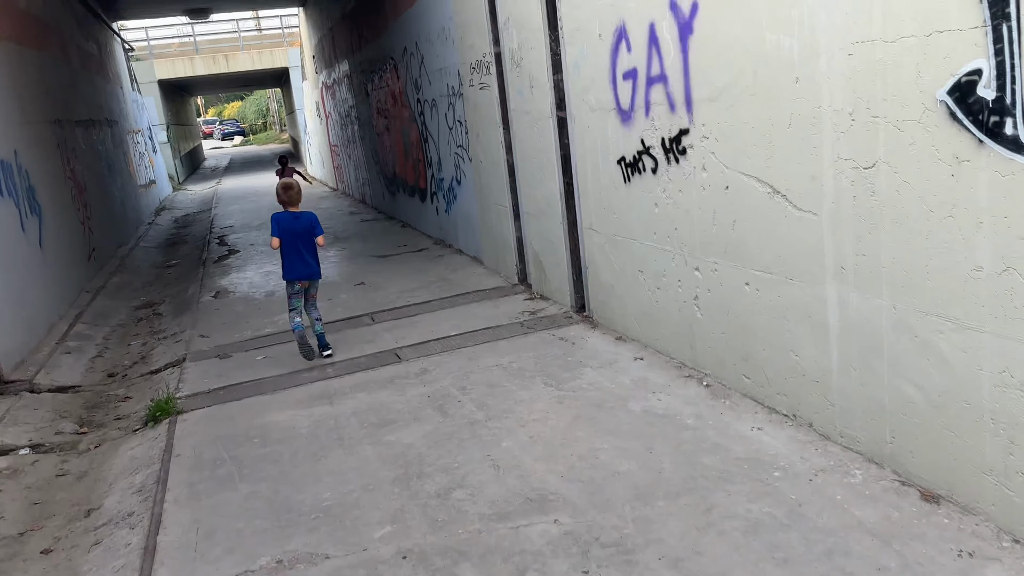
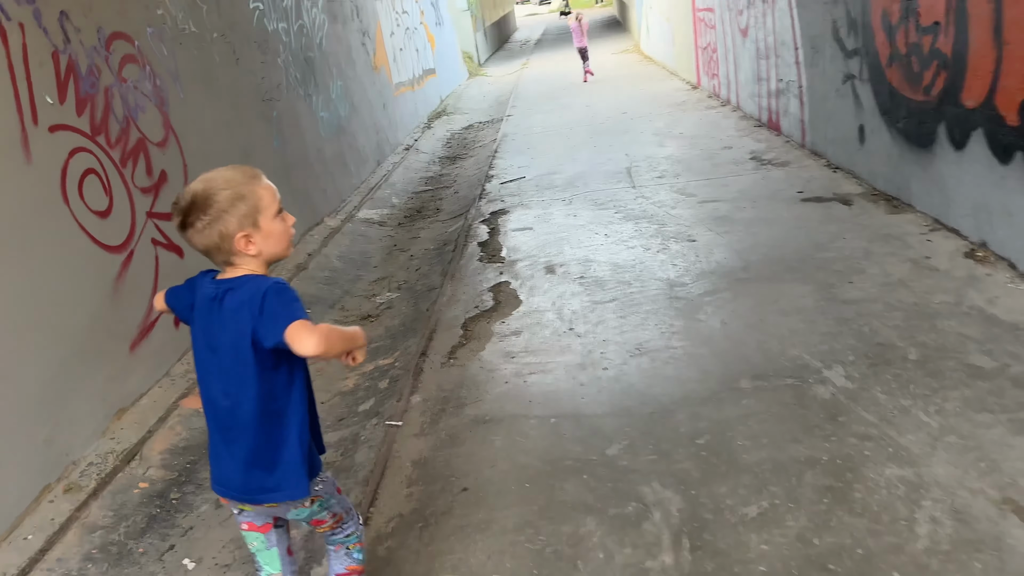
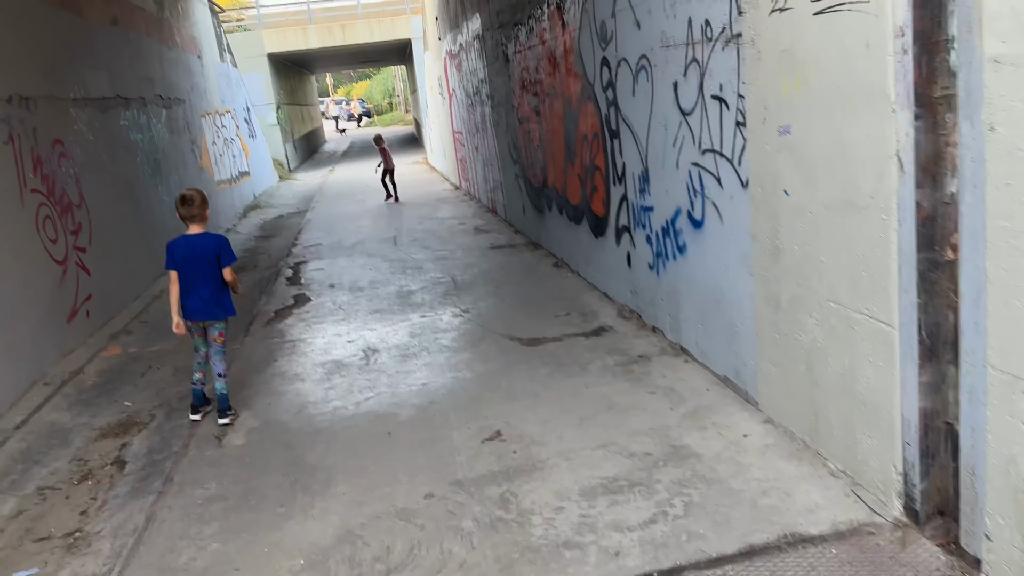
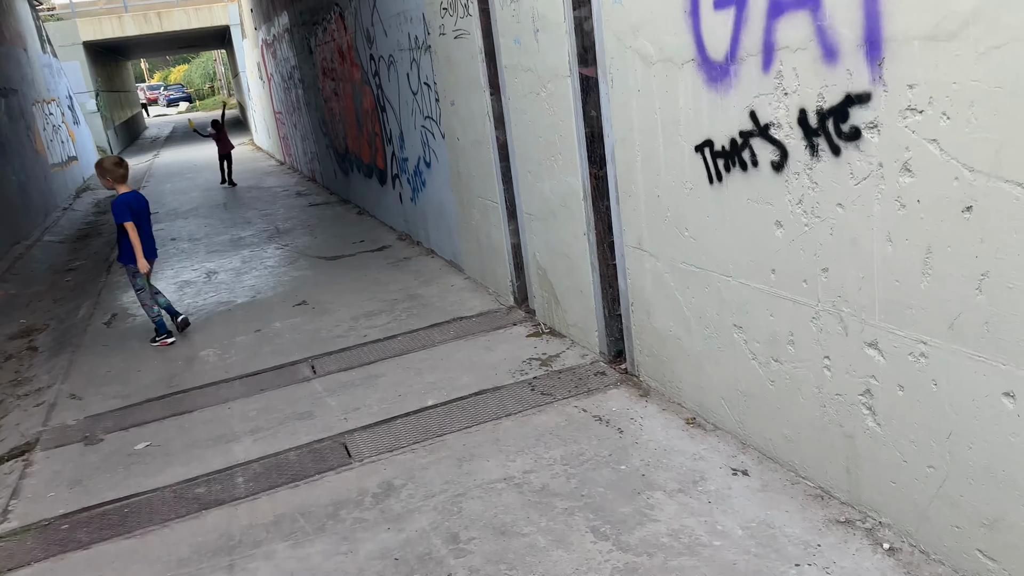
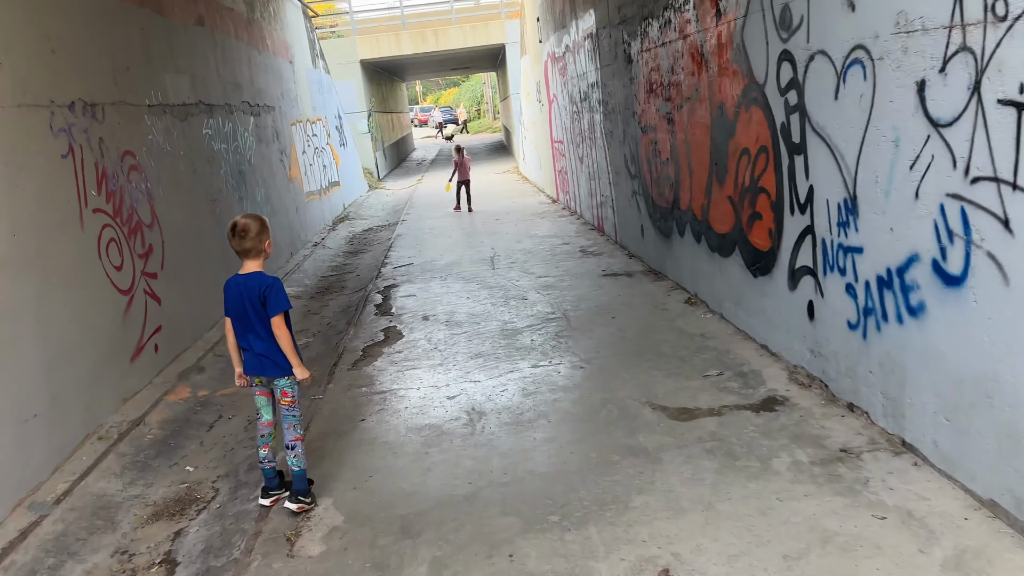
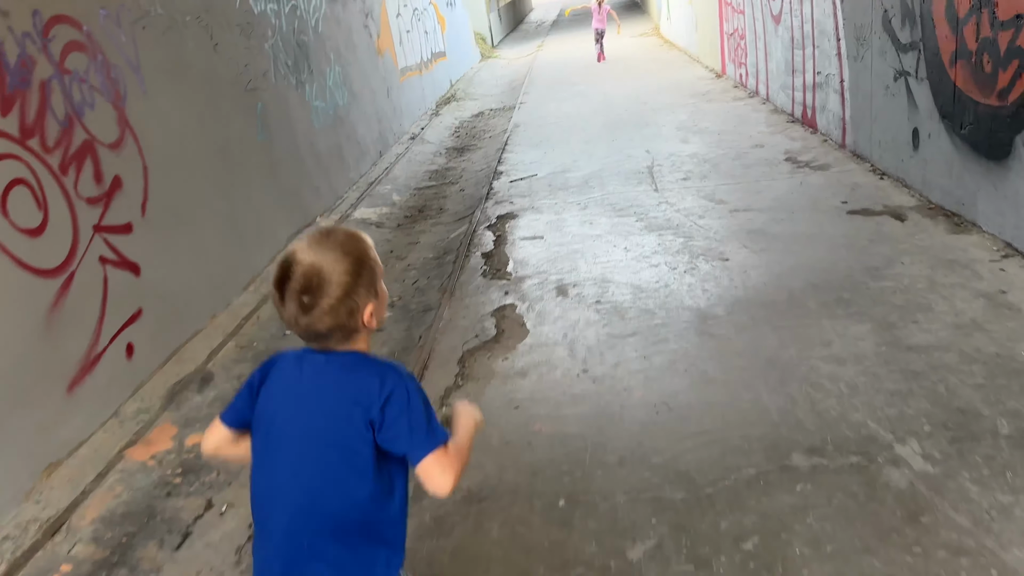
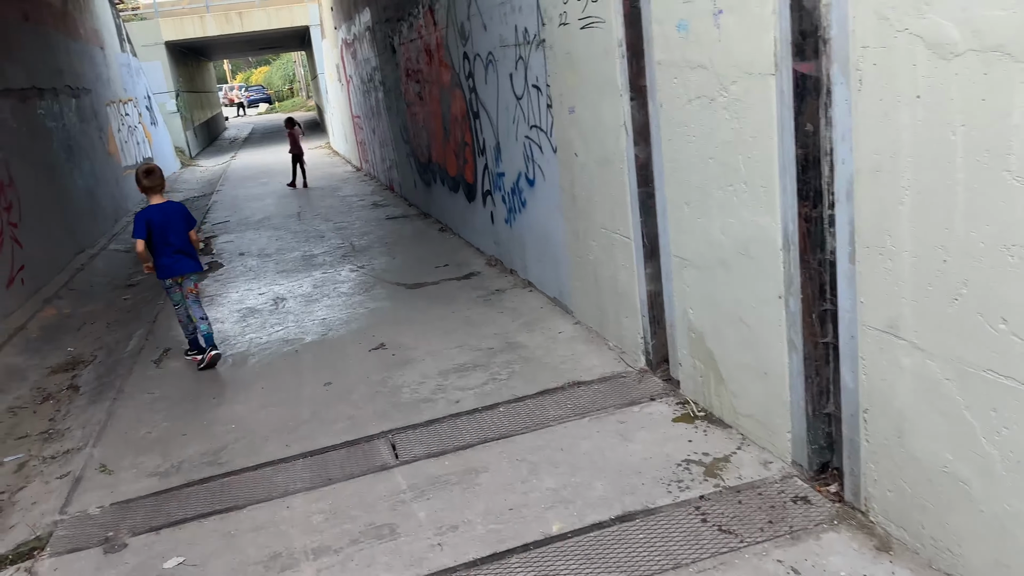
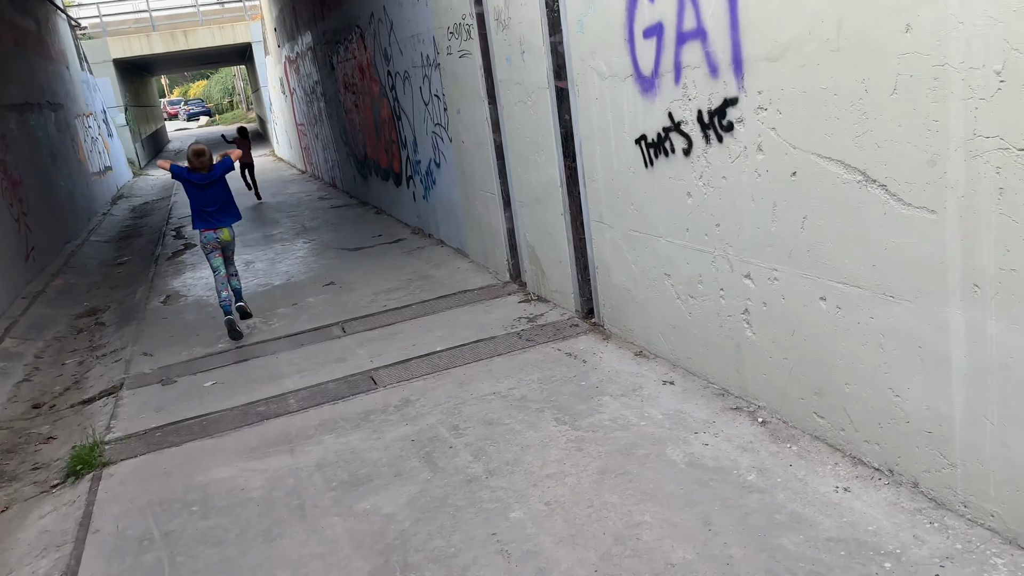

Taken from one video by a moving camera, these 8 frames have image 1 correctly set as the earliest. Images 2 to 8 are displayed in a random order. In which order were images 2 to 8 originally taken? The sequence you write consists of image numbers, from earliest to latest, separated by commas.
8, 4, 7, 3, 5, 2, 6
